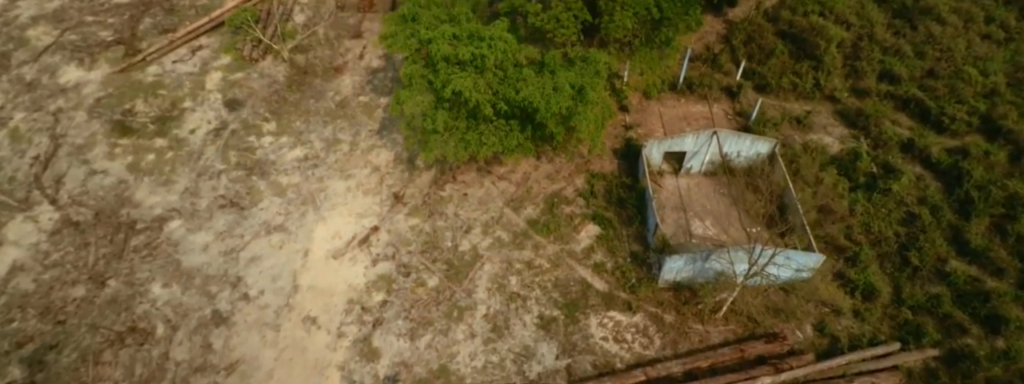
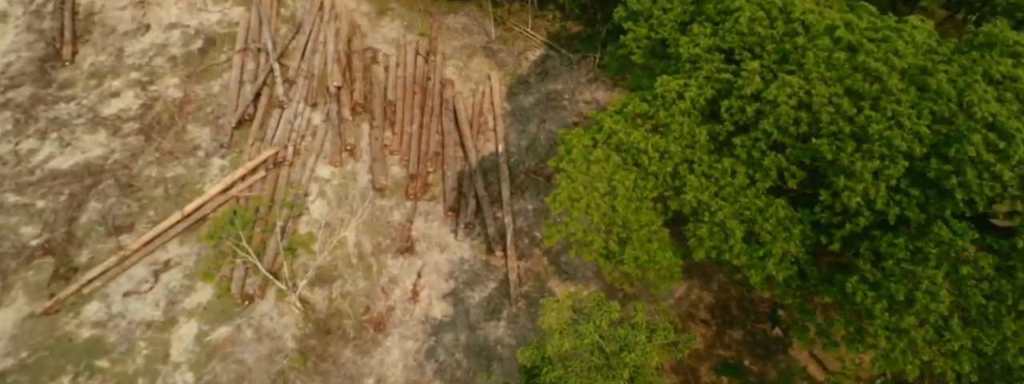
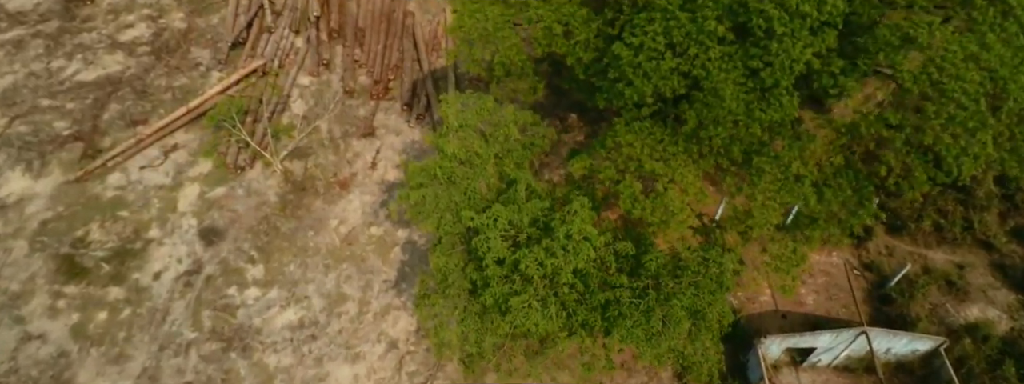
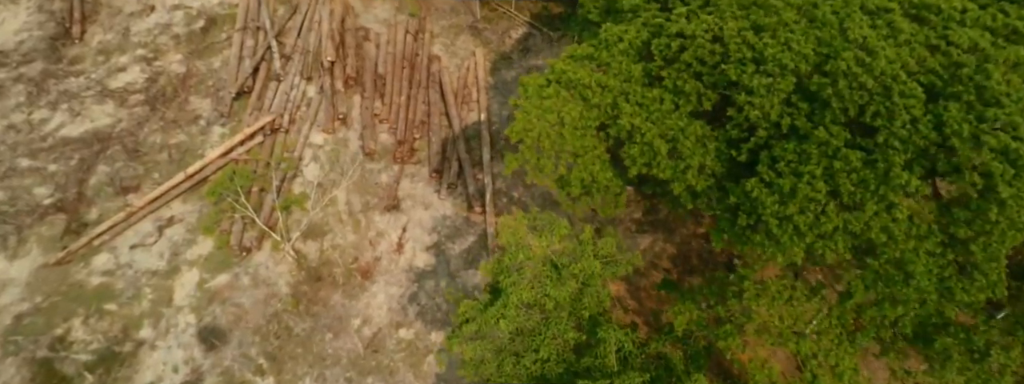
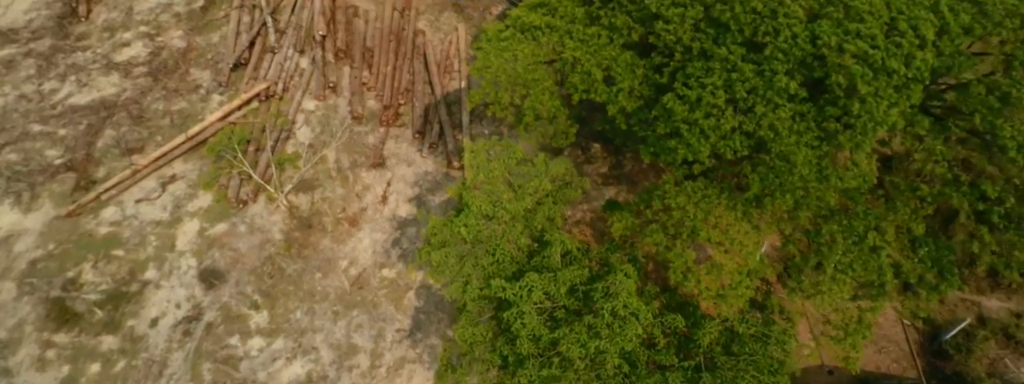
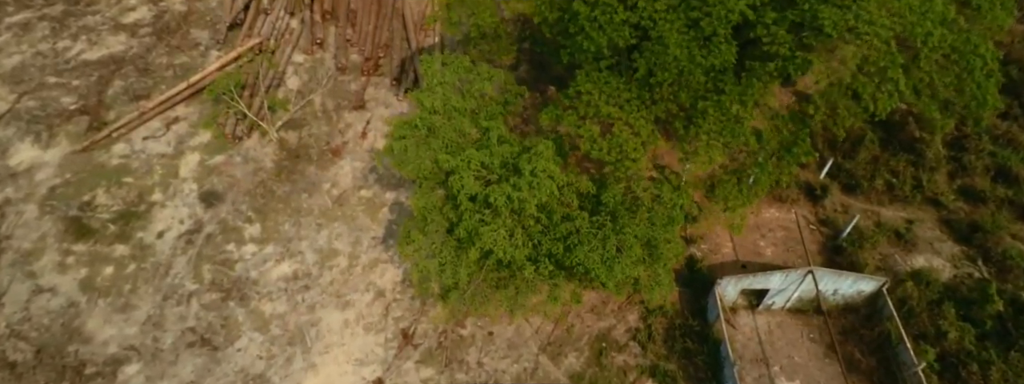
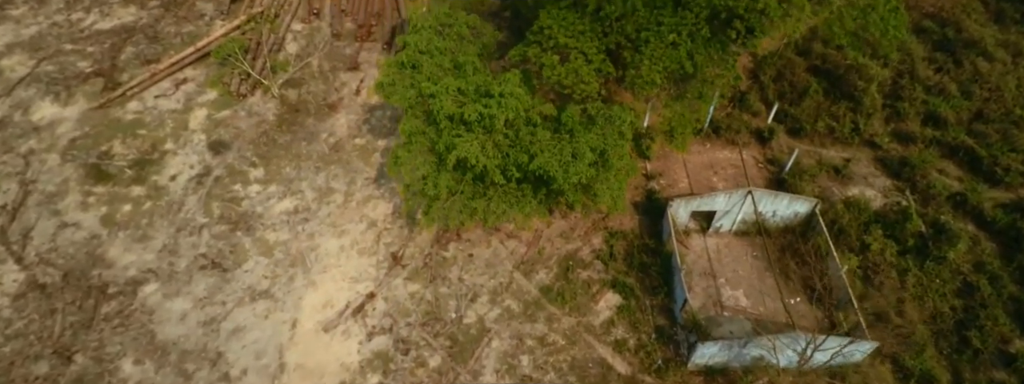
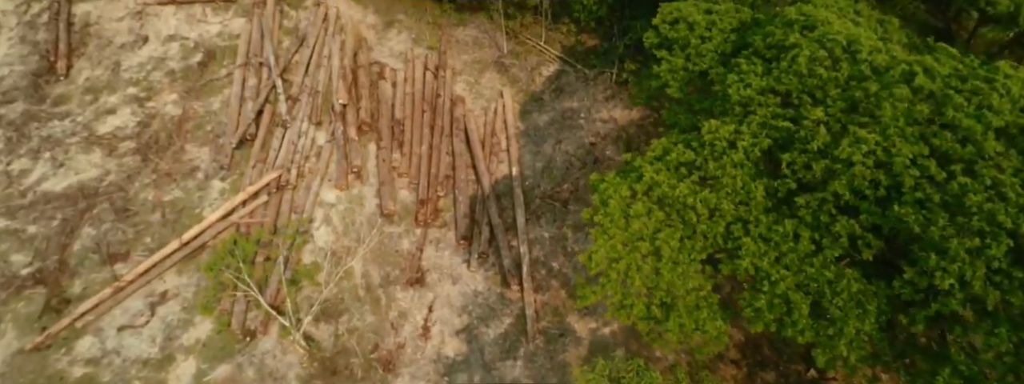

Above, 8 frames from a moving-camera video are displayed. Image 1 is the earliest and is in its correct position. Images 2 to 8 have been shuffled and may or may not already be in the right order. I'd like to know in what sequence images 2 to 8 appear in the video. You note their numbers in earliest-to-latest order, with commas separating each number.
7, 6, 3, 5, 4, 2, 8
